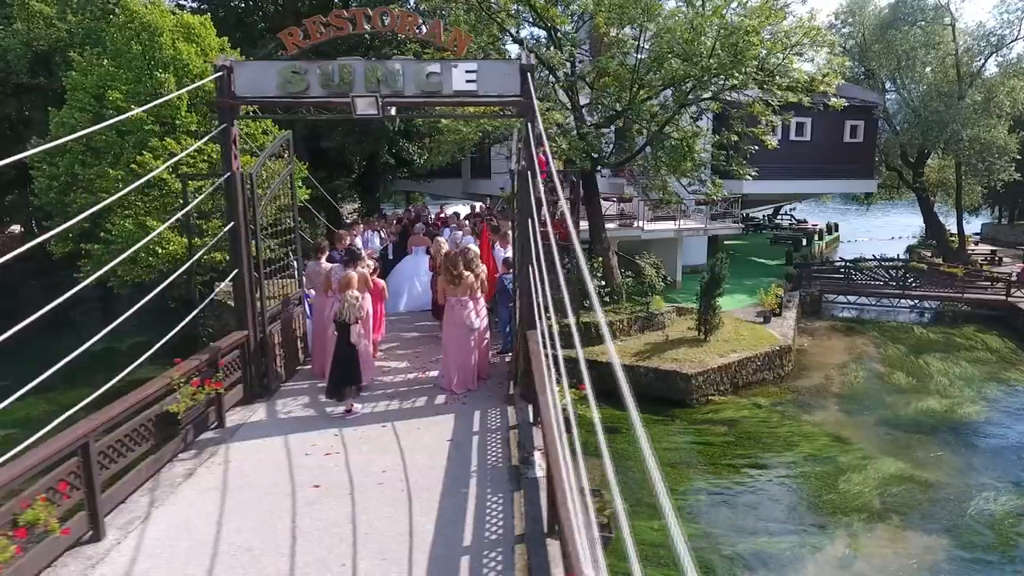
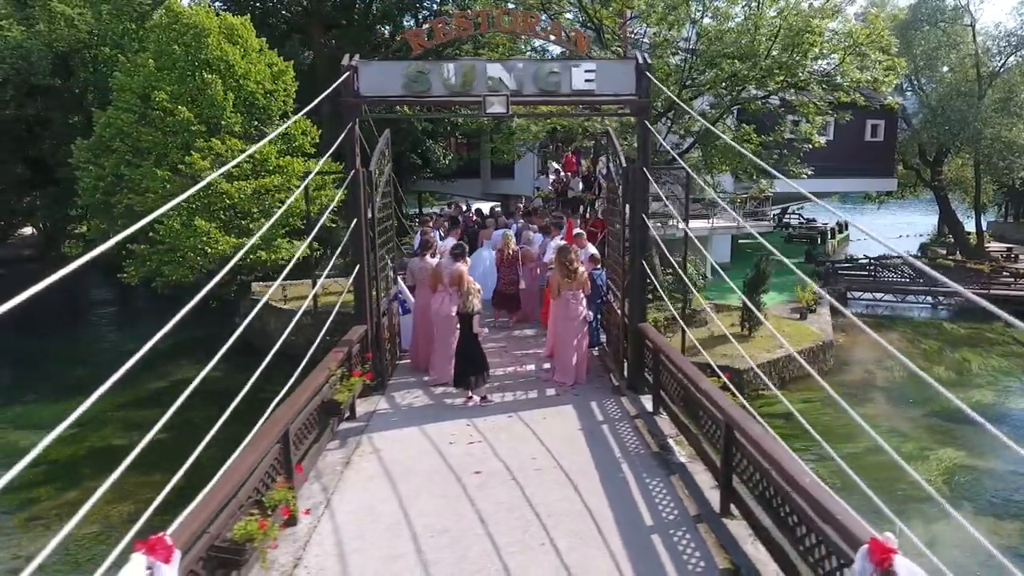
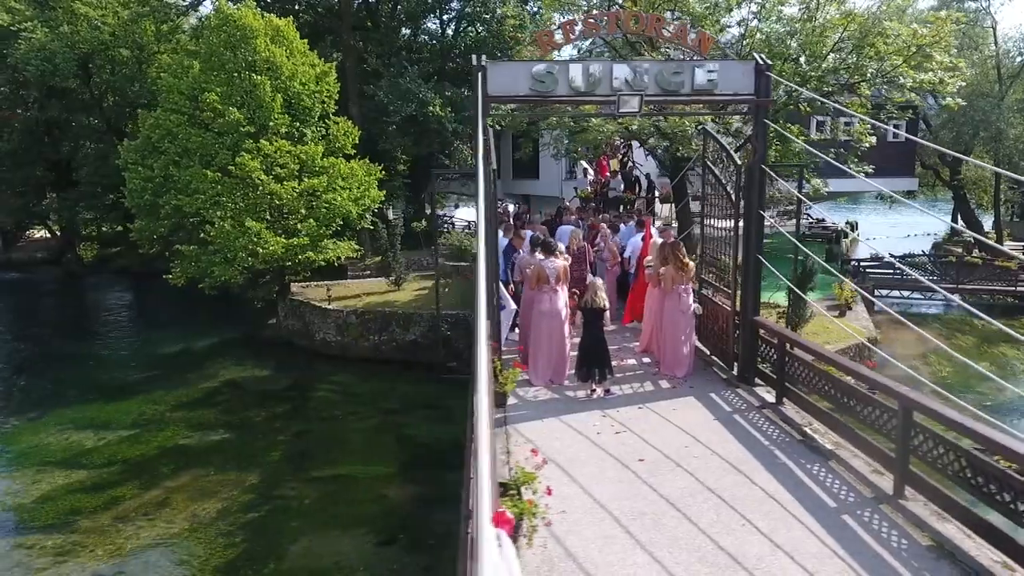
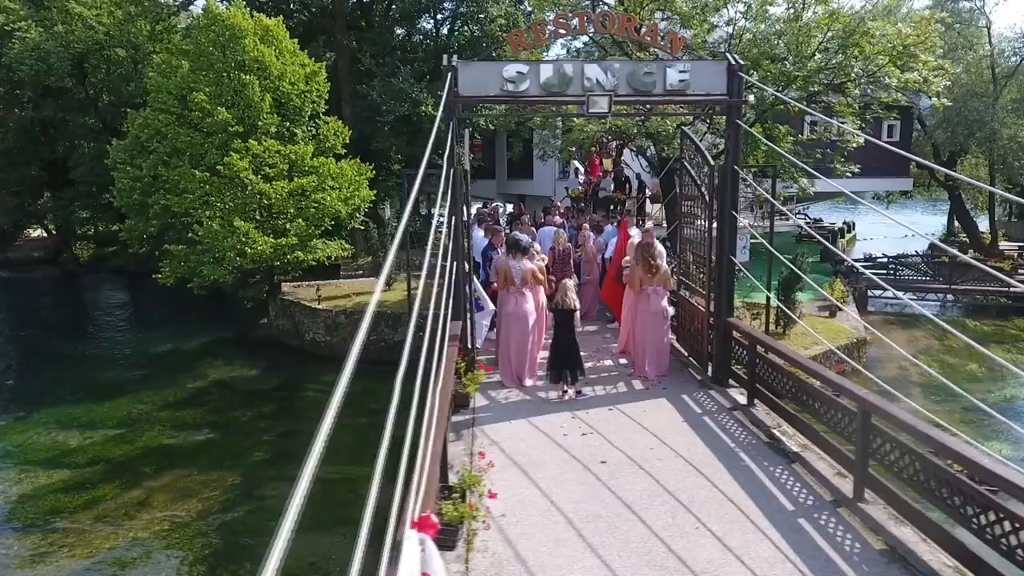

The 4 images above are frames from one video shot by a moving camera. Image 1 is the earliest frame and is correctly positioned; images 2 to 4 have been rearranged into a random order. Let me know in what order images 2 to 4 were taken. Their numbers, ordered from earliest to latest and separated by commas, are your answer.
2, 4, 3
